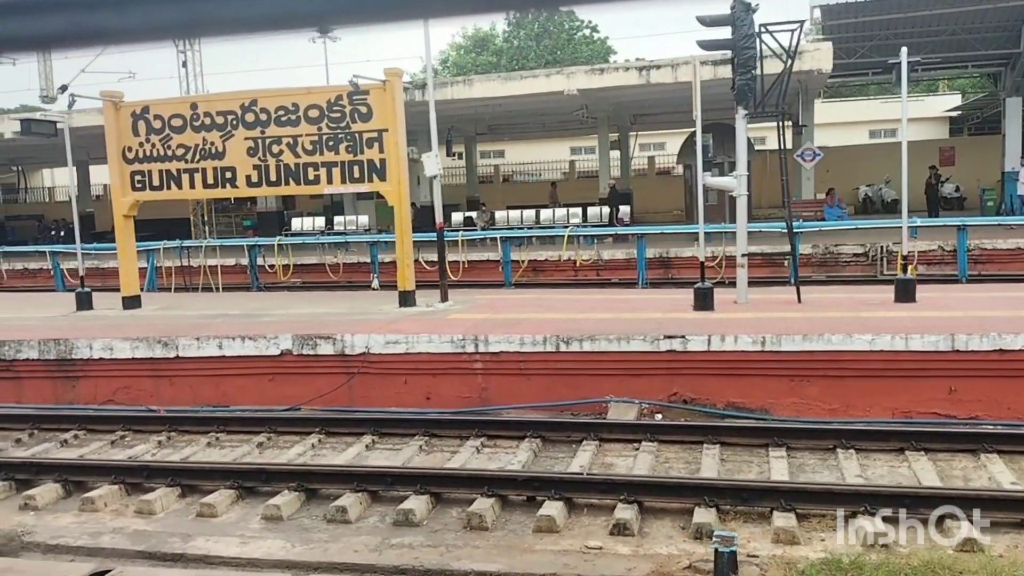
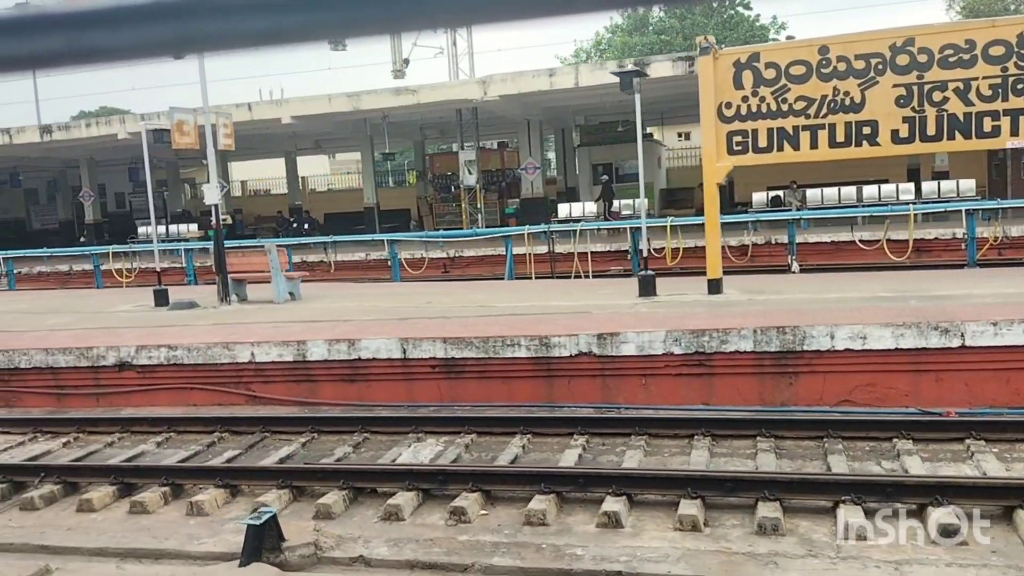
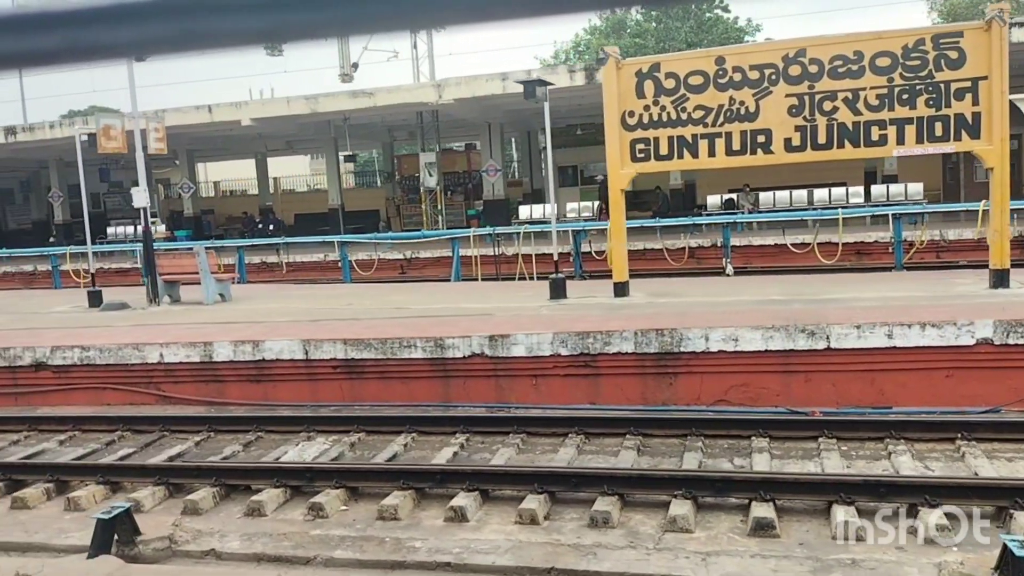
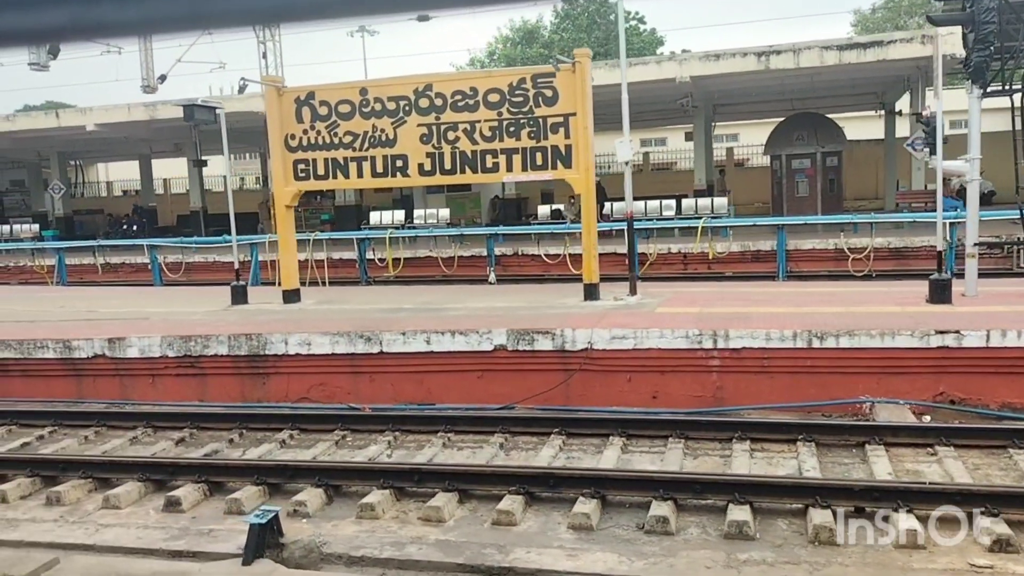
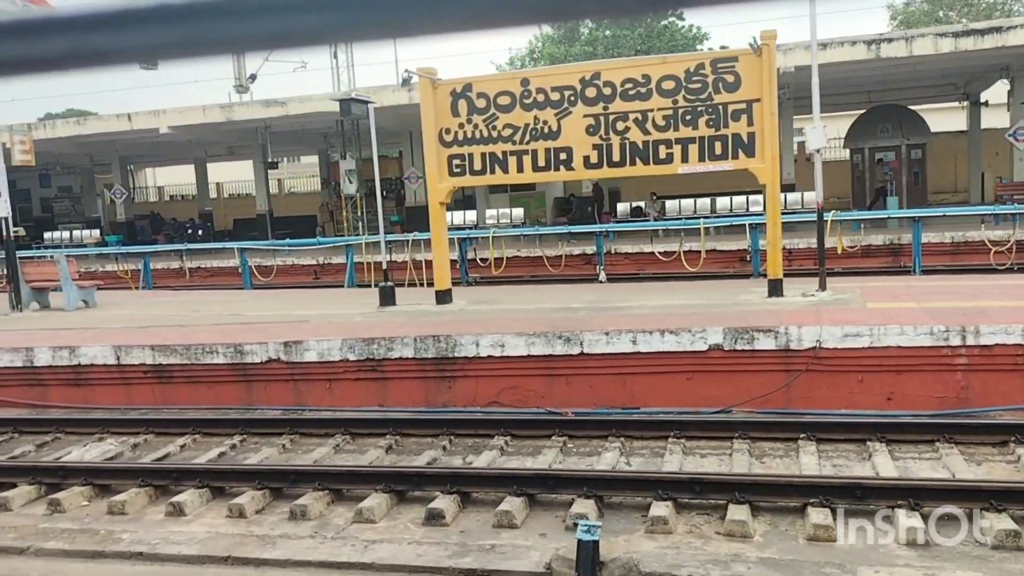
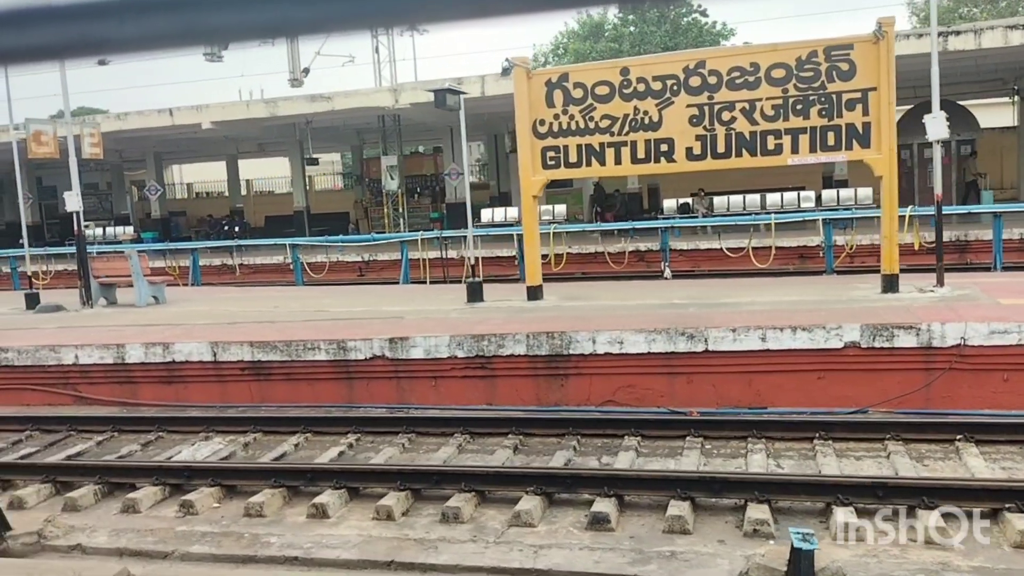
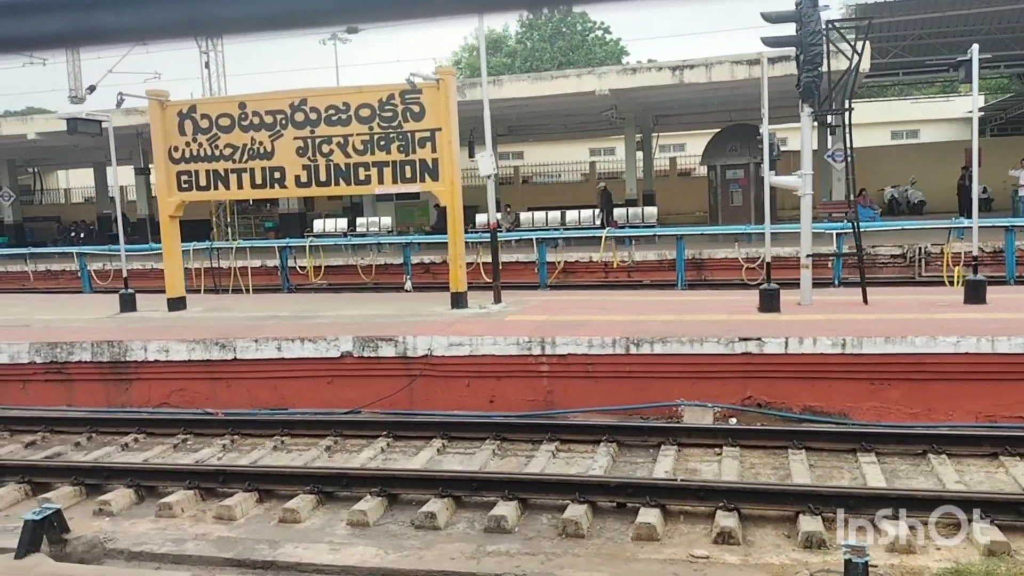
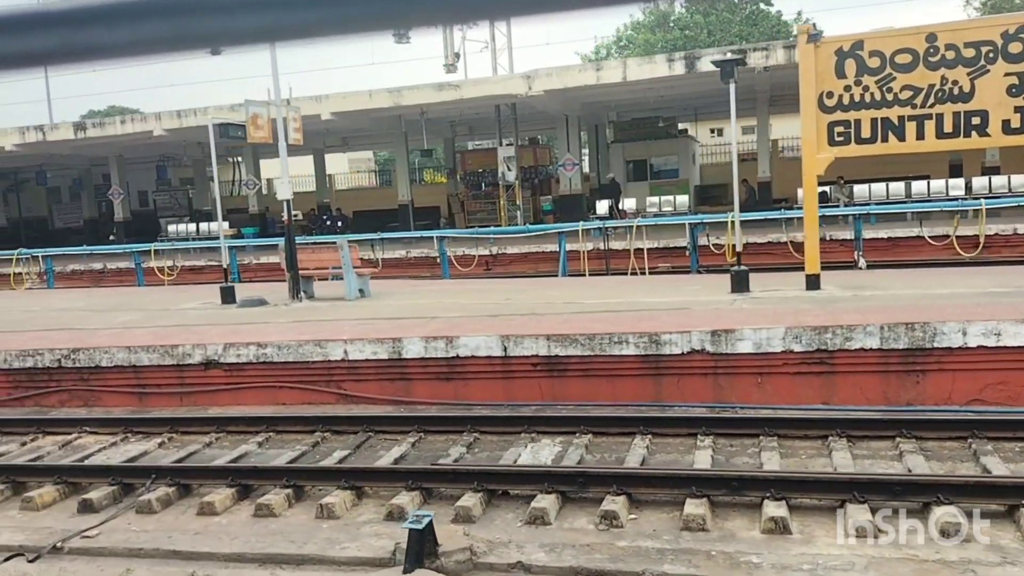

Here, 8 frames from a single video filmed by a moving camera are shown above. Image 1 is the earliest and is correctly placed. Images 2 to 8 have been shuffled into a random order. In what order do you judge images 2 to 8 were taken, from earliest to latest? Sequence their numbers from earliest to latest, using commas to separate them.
7, 4, 5, 6, 3, 2, 8
